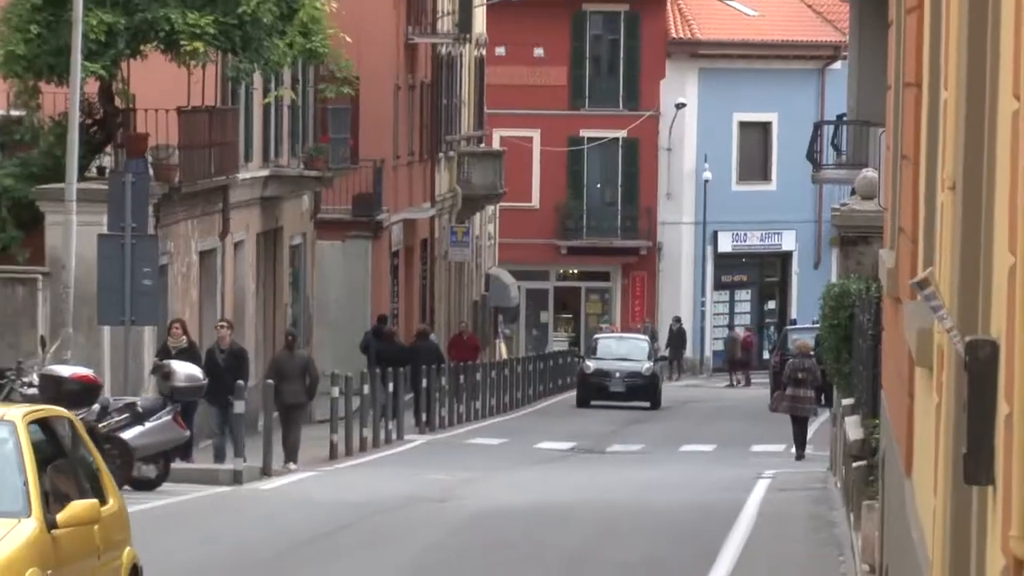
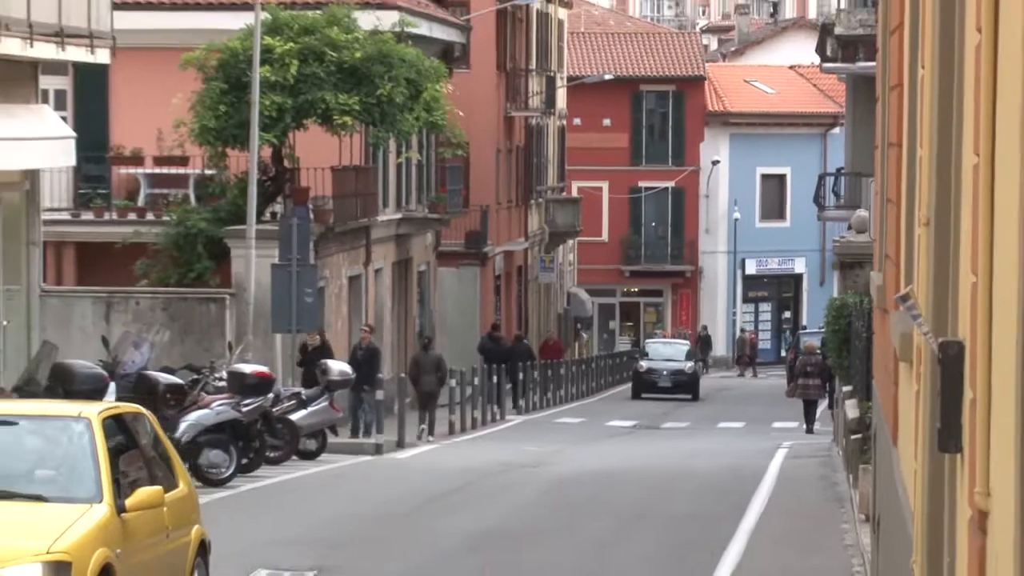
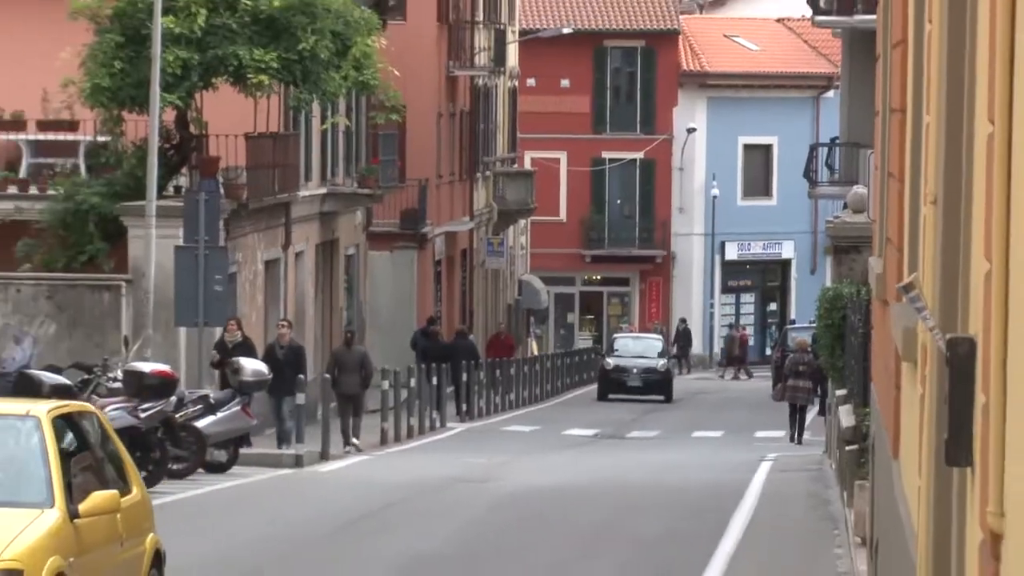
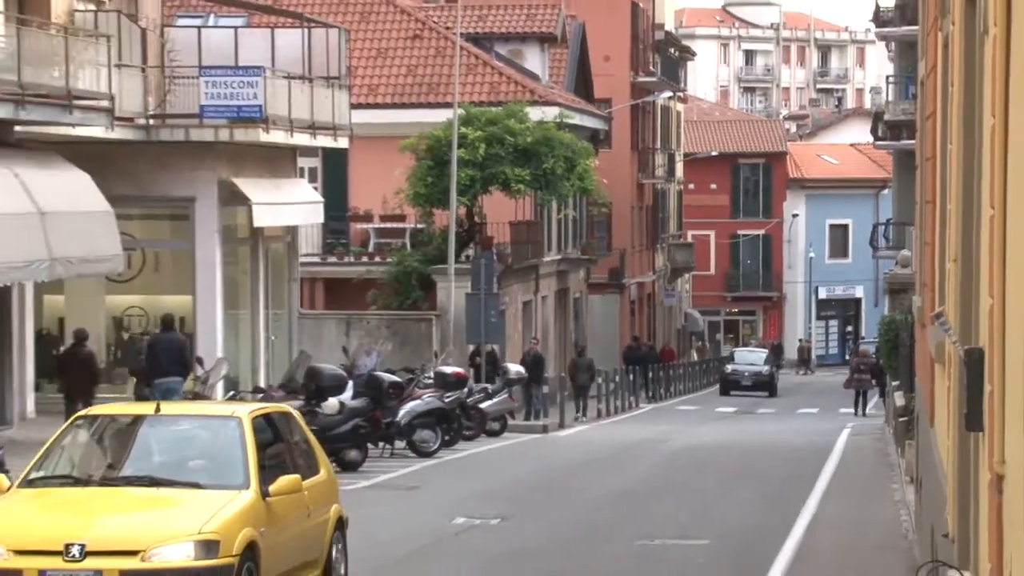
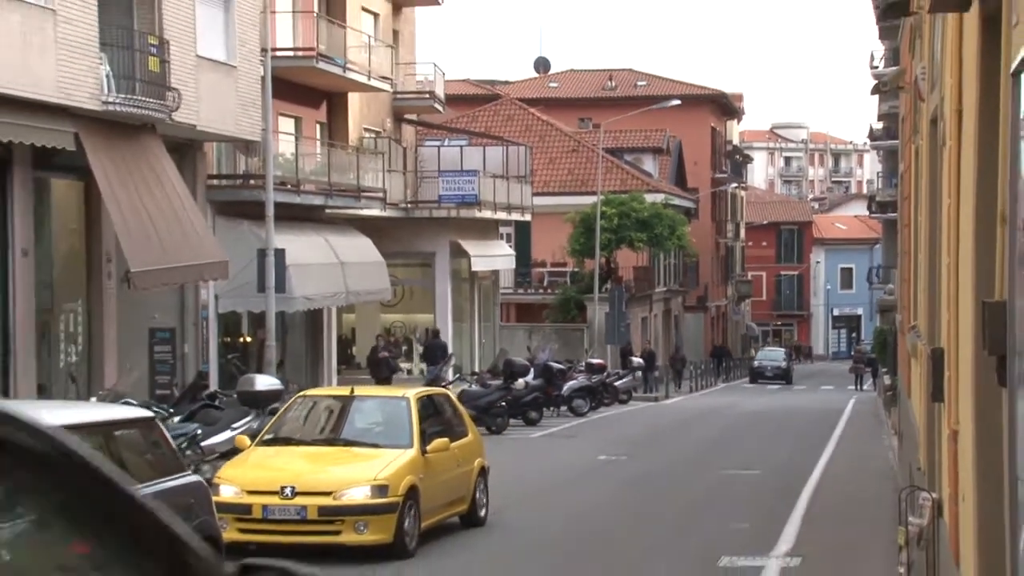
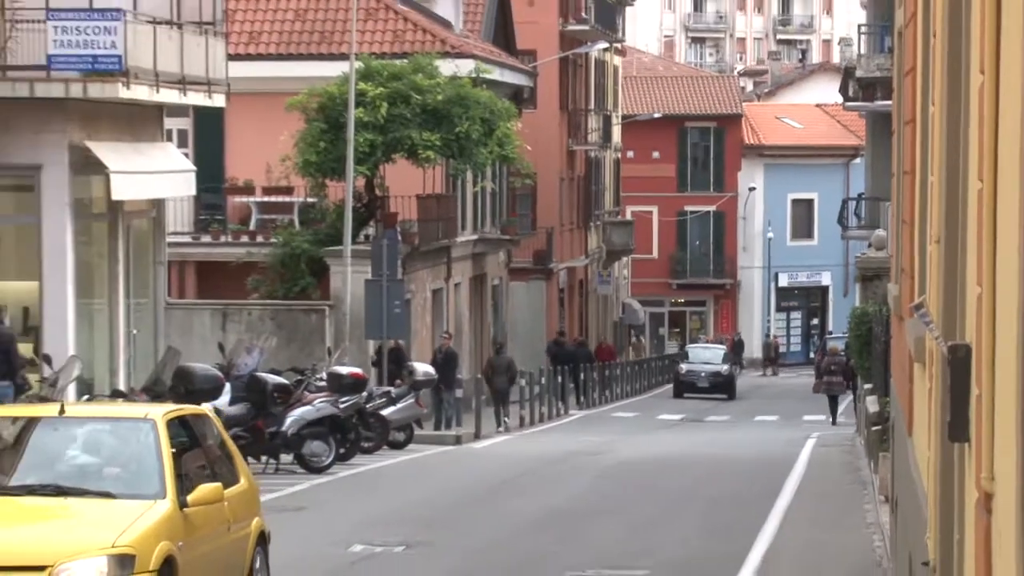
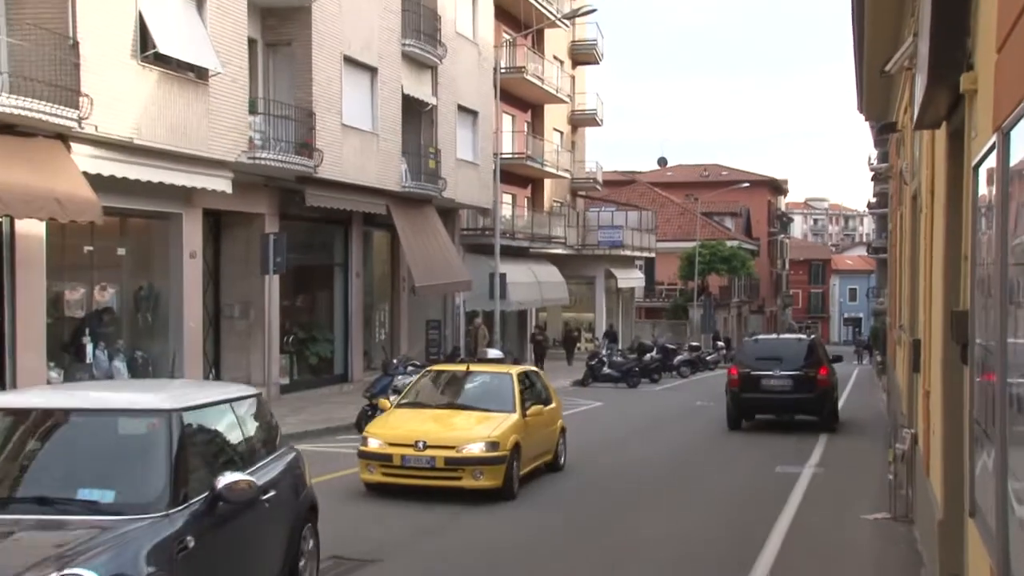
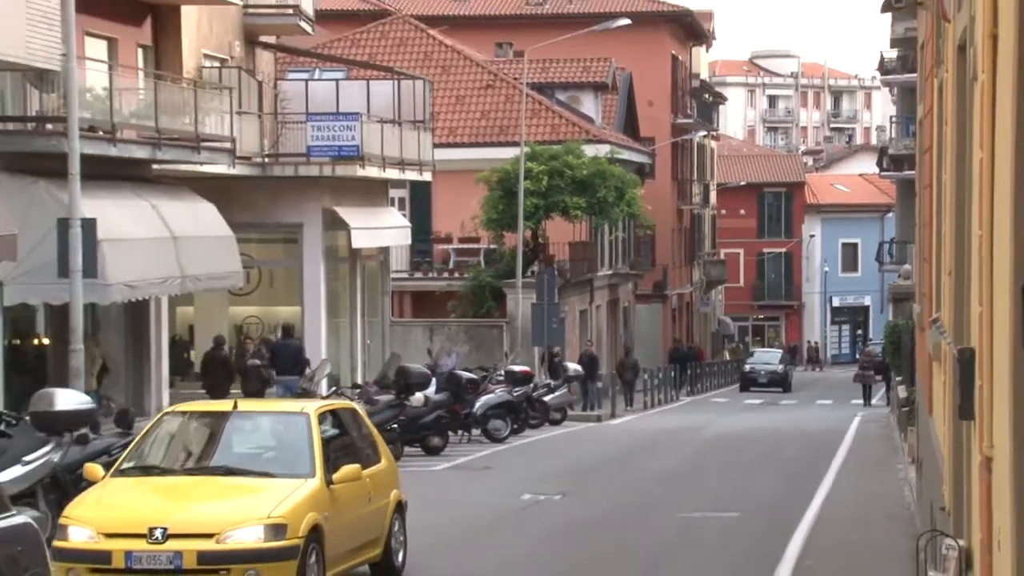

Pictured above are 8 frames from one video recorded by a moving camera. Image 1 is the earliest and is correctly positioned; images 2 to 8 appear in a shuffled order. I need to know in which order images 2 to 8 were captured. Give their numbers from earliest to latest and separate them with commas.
3, 2, 6, 4, 8, 5, 7
